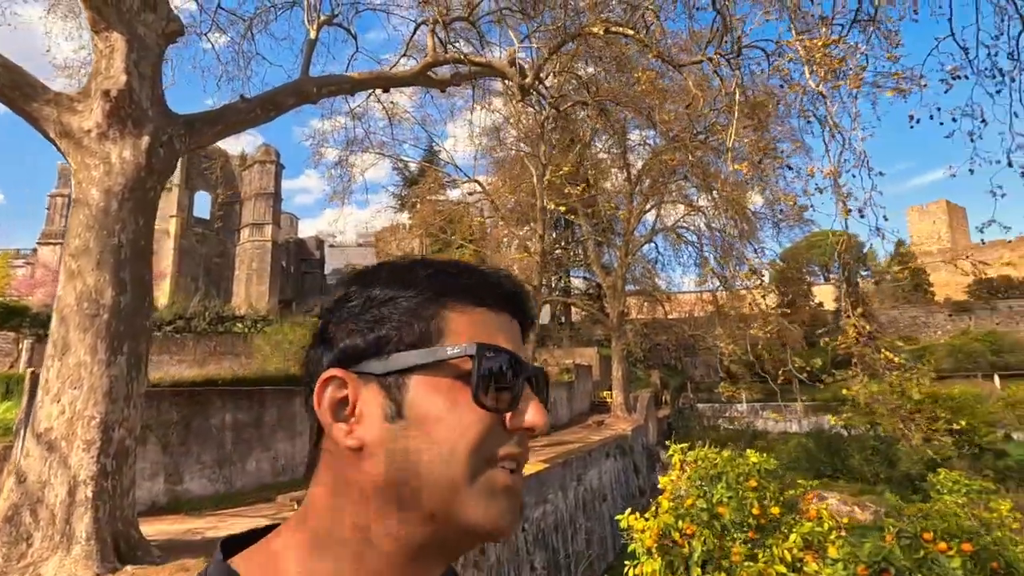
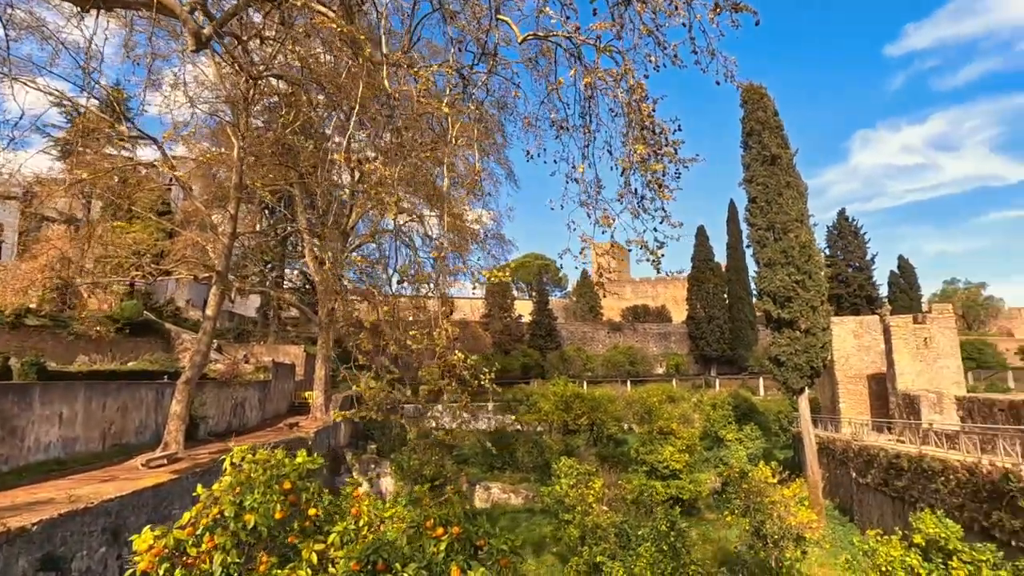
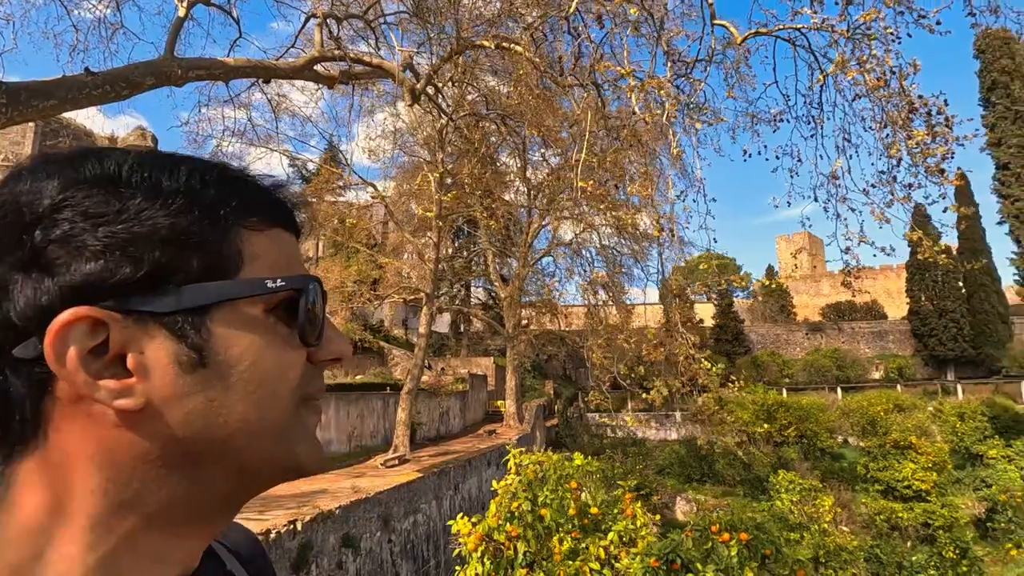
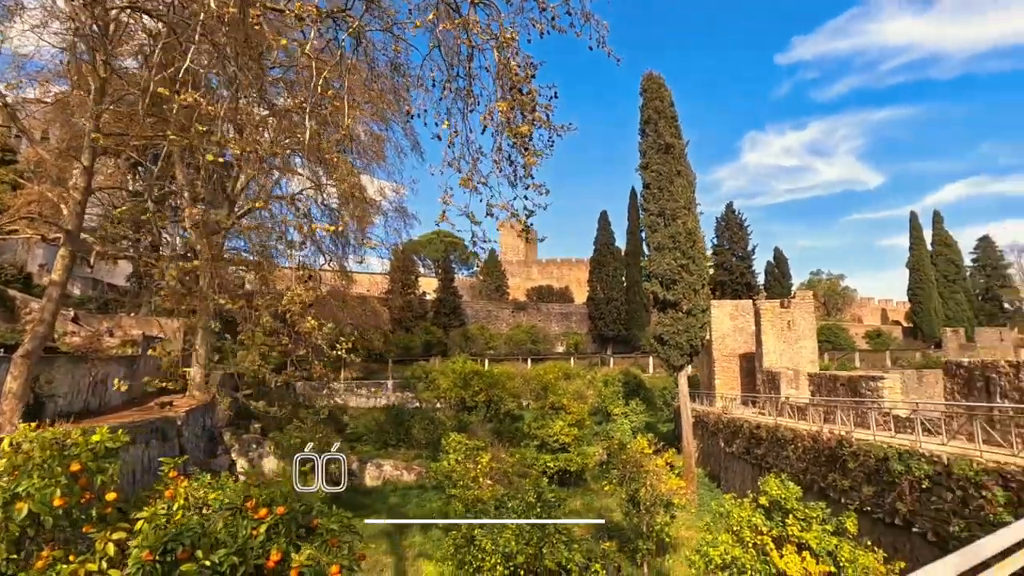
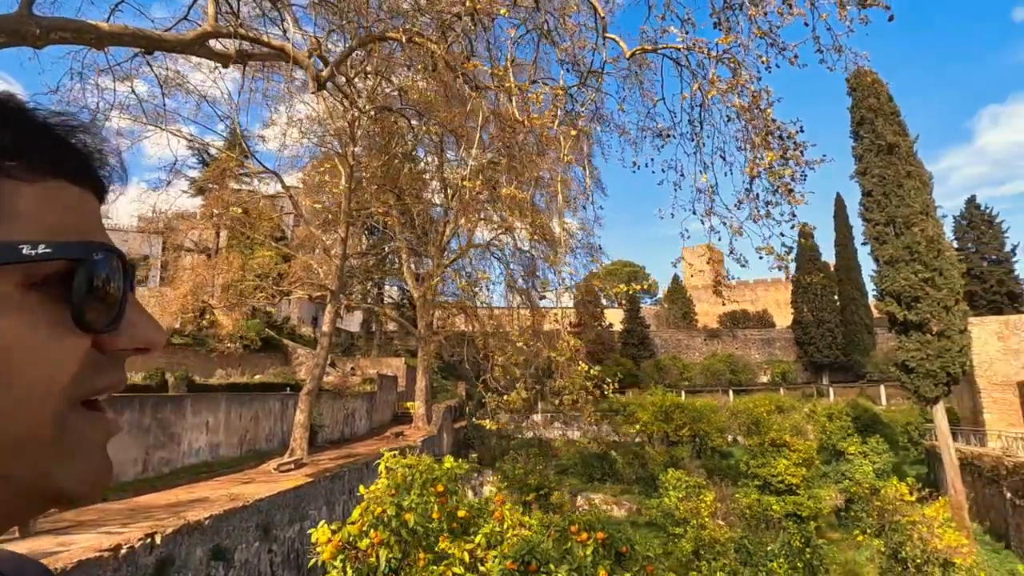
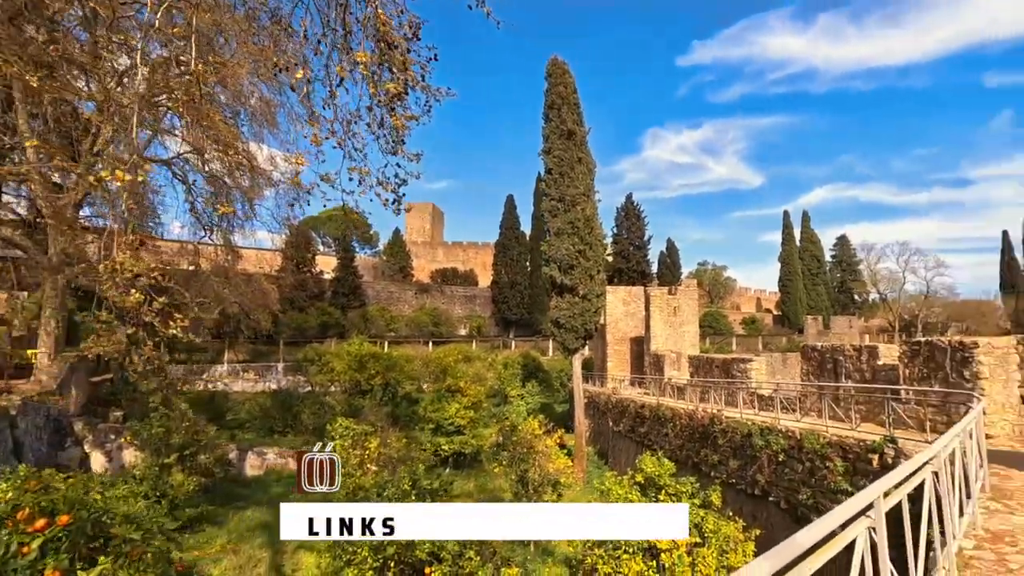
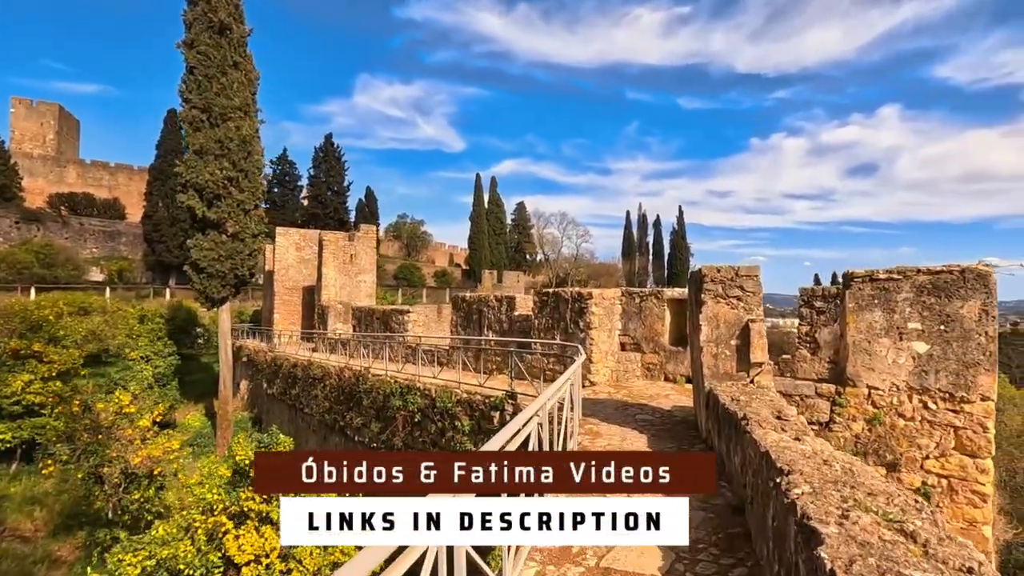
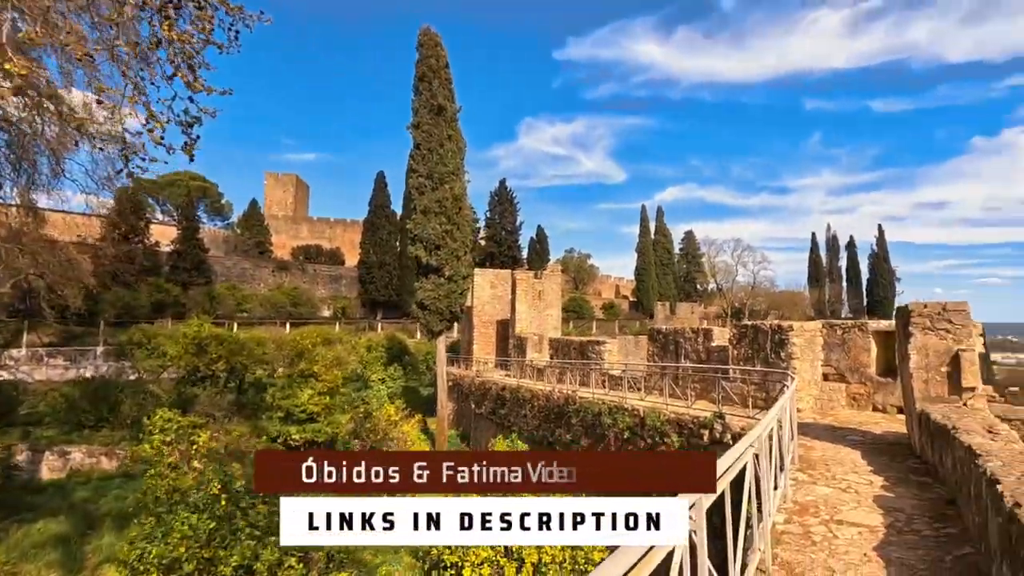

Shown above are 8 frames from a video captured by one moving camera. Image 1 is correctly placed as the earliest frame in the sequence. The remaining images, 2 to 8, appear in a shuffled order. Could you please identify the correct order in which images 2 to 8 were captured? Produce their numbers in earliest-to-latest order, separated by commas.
3, 5, 2, 4, 6, 8, 7
